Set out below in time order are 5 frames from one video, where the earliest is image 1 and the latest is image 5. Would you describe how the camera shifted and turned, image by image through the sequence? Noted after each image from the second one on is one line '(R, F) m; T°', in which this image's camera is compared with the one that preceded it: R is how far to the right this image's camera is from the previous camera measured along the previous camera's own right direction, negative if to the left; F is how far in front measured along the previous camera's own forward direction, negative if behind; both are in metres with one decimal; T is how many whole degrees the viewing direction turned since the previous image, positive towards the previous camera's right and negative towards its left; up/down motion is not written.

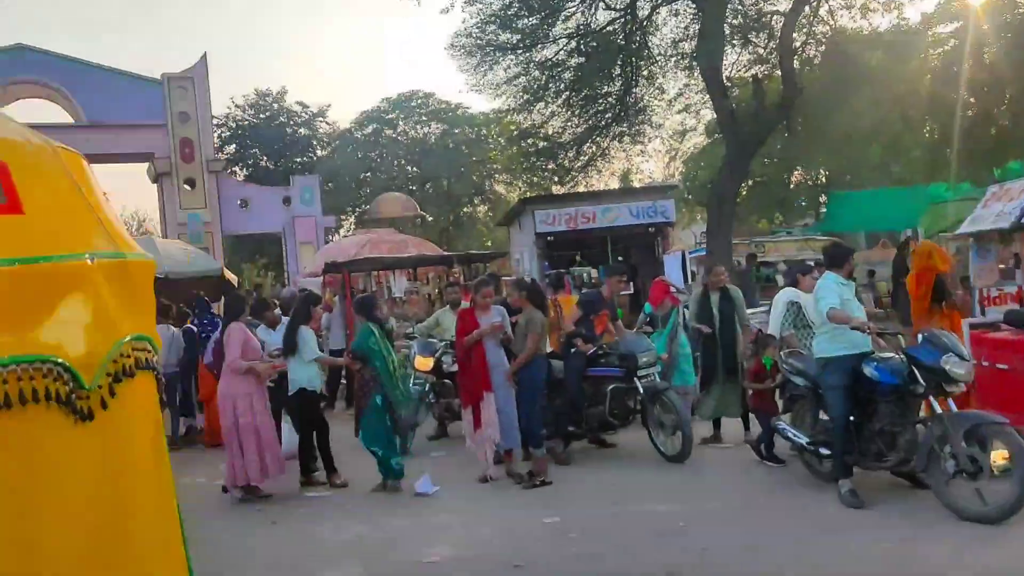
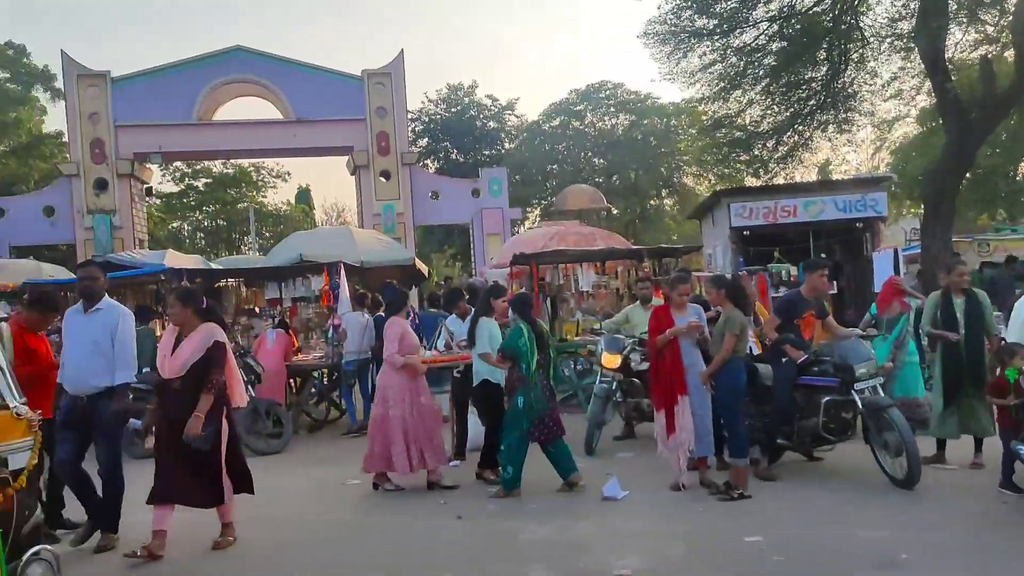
(-0.2, +0.4) m; -12°
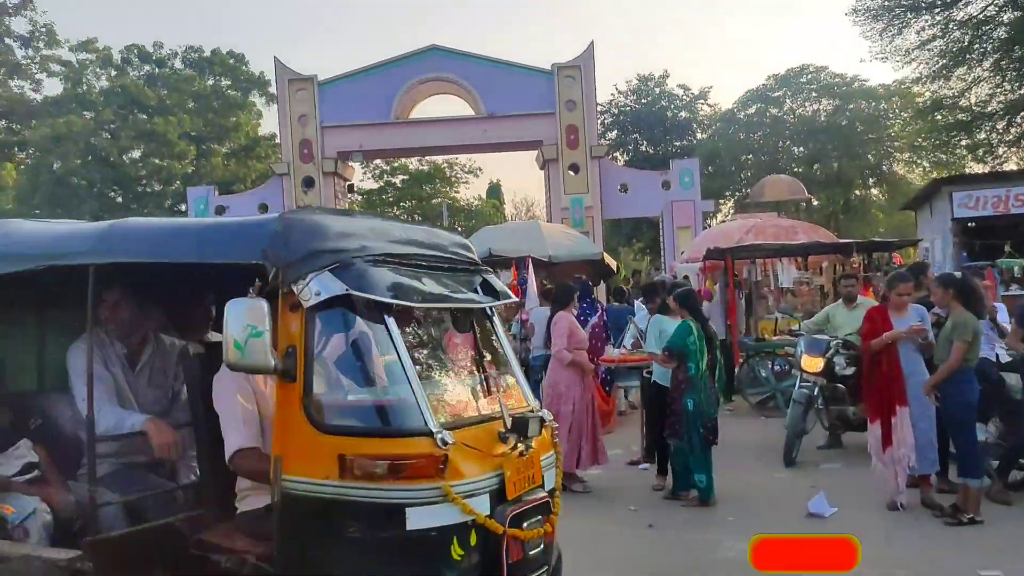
(-0.1, +0.3) m; -12°
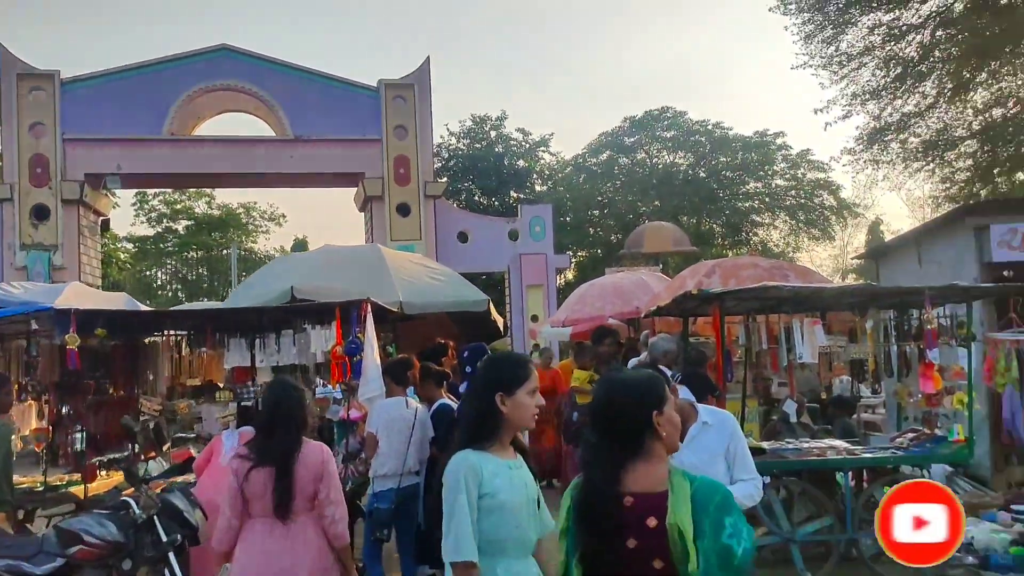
(-0.1, +4.5) m; +13°
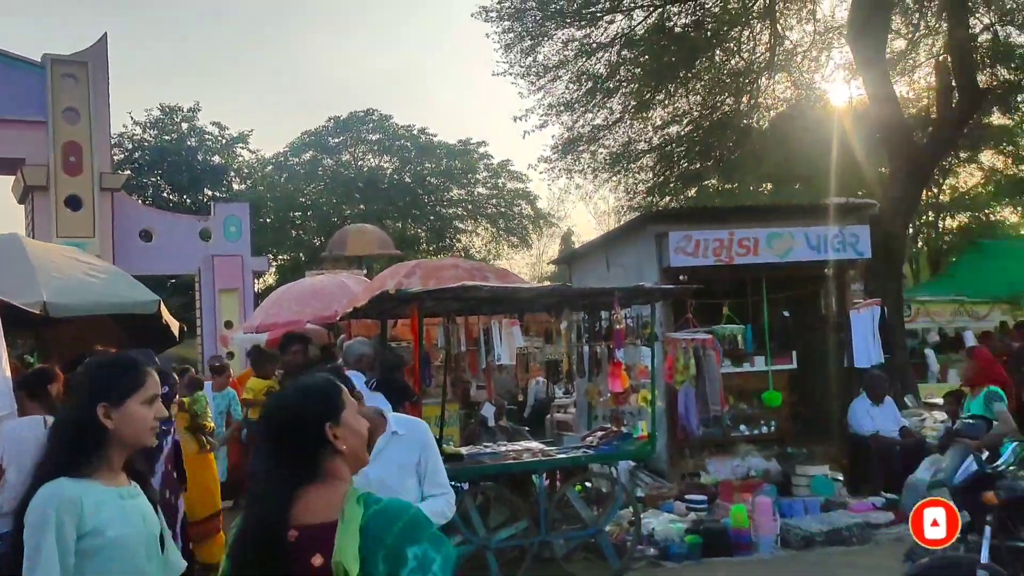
(+0.1, +0.3) m; +19°
